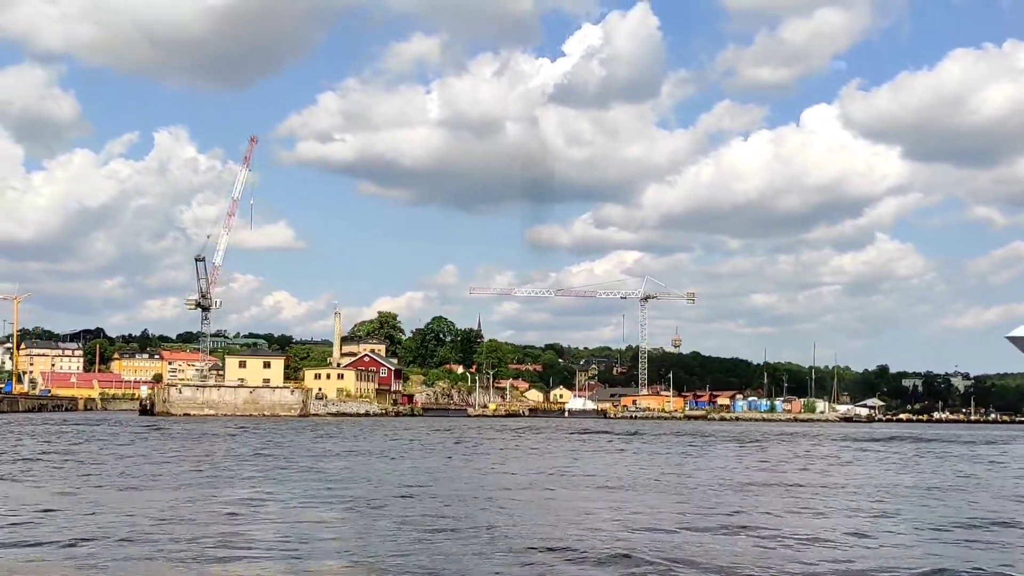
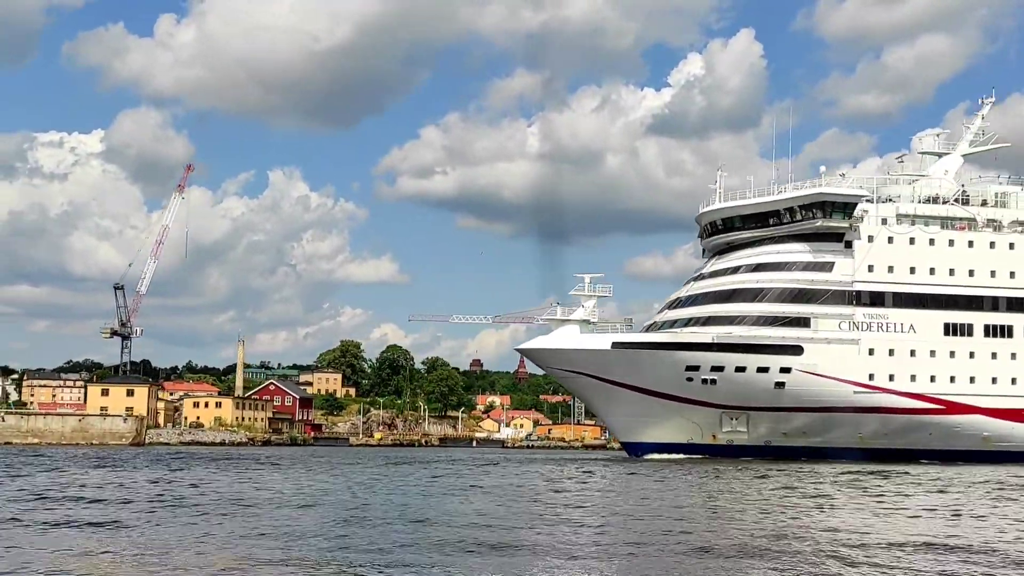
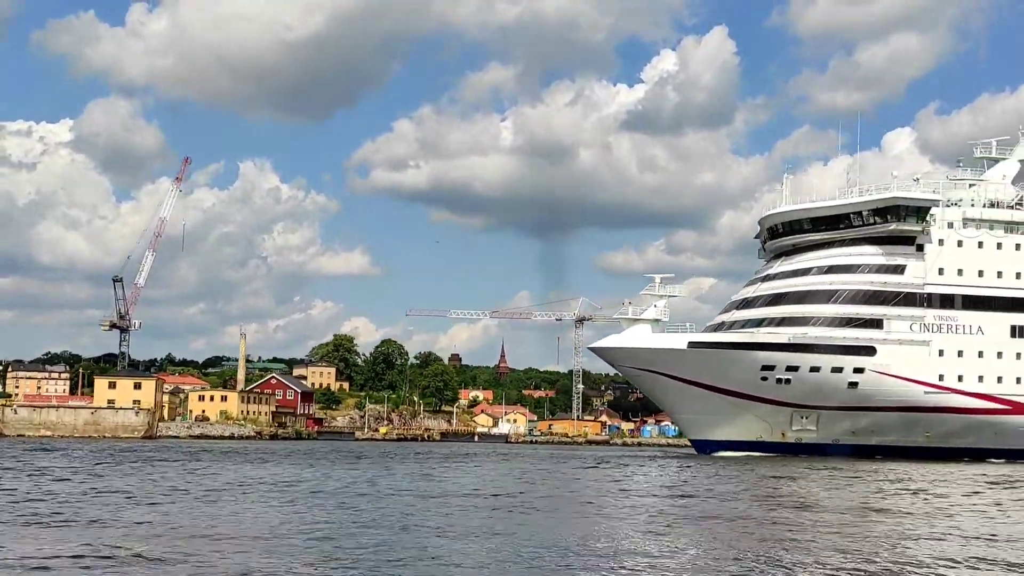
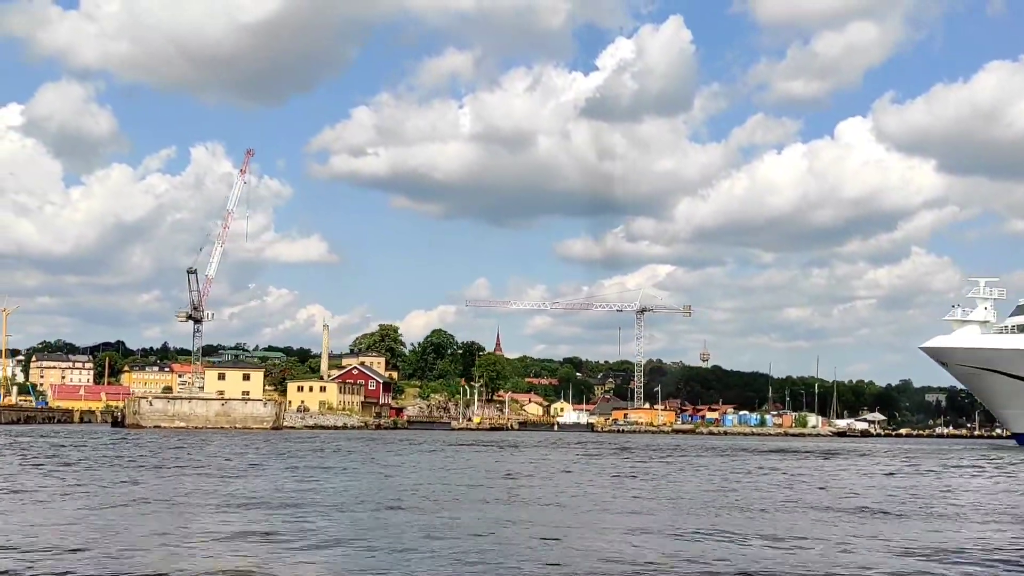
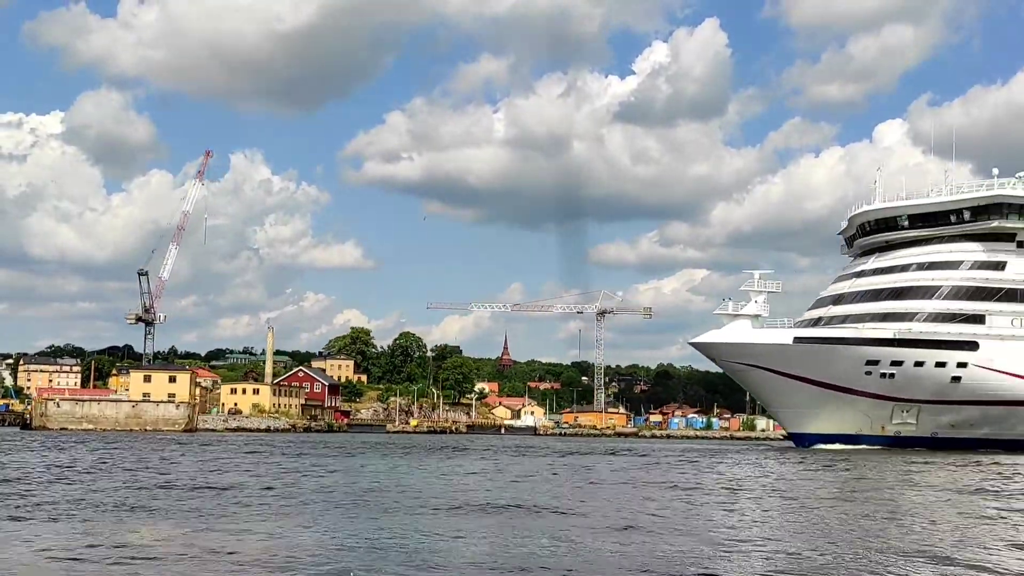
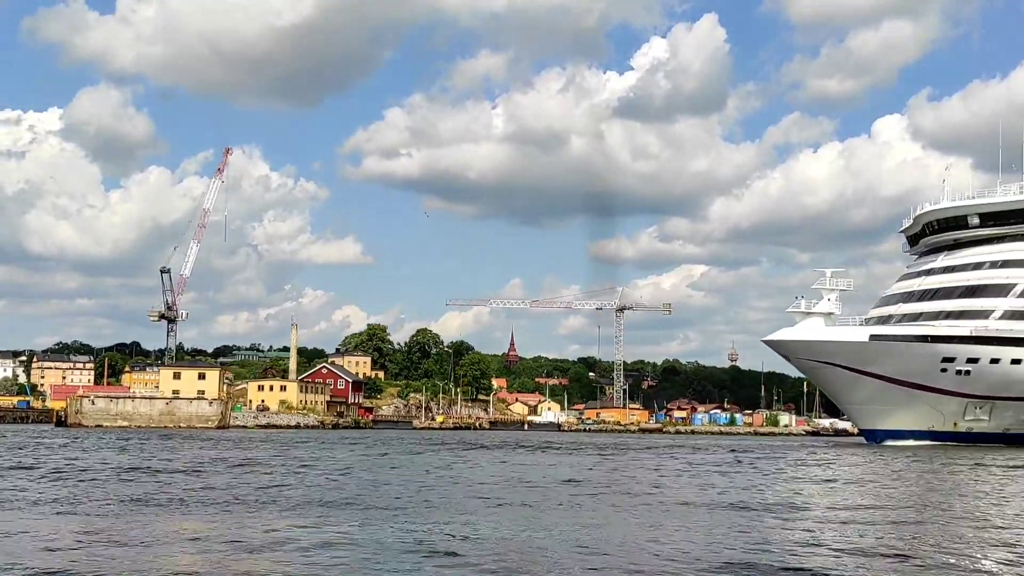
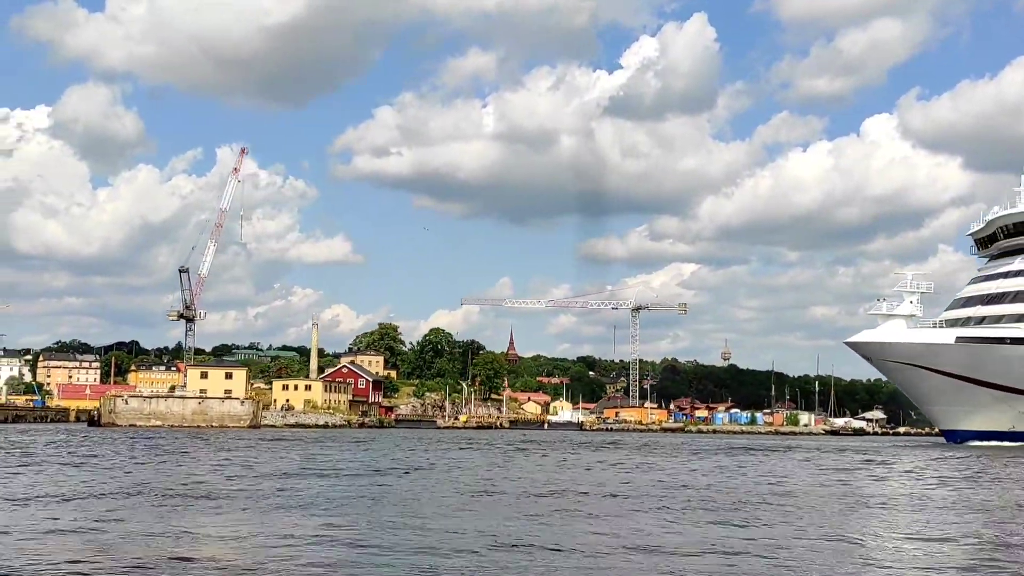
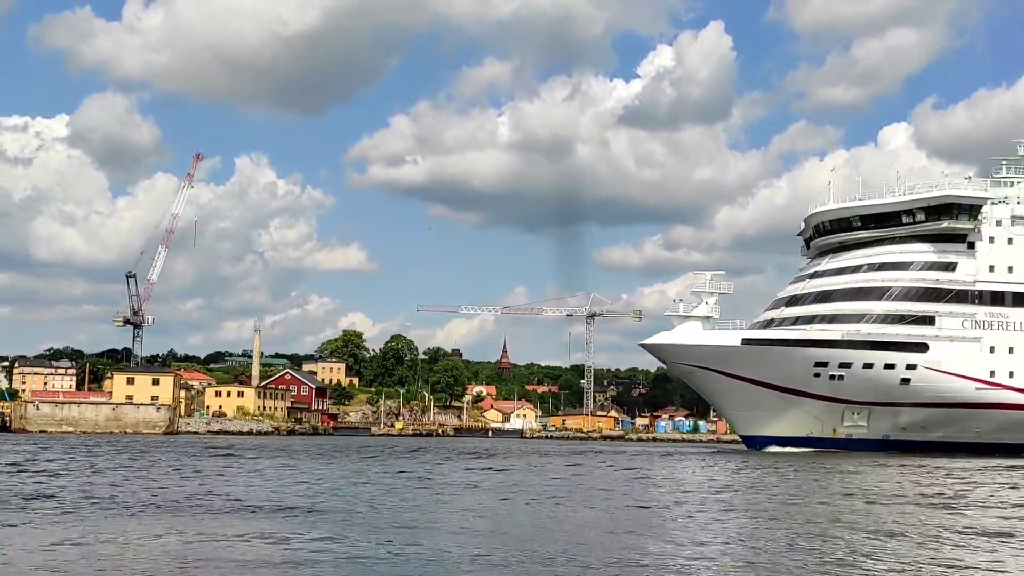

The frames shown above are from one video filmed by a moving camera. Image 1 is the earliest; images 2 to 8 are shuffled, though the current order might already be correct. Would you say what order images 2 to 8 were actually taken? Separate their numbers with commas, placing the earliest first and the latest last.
4, 7, 6, 5, 8, 3, 2
